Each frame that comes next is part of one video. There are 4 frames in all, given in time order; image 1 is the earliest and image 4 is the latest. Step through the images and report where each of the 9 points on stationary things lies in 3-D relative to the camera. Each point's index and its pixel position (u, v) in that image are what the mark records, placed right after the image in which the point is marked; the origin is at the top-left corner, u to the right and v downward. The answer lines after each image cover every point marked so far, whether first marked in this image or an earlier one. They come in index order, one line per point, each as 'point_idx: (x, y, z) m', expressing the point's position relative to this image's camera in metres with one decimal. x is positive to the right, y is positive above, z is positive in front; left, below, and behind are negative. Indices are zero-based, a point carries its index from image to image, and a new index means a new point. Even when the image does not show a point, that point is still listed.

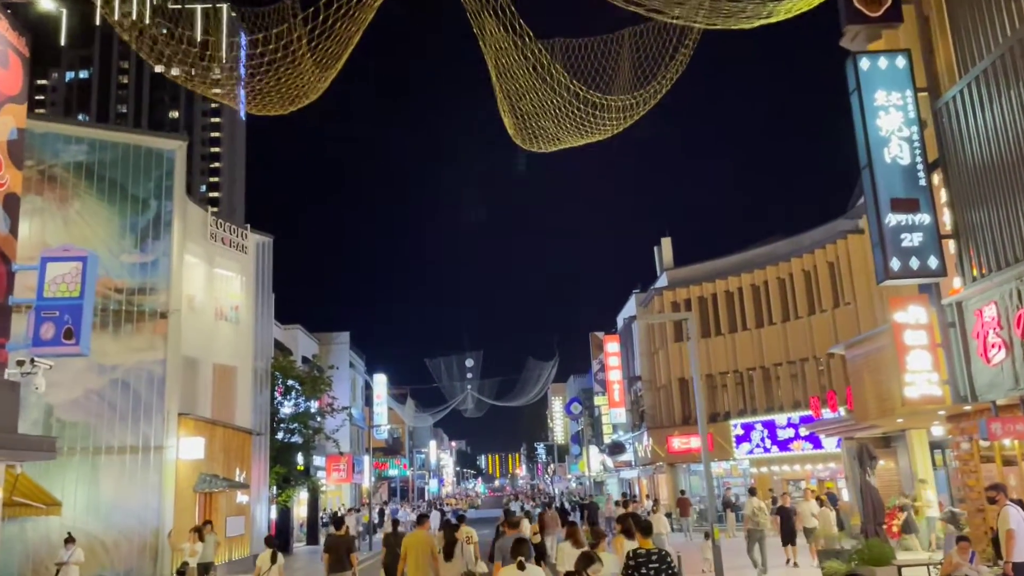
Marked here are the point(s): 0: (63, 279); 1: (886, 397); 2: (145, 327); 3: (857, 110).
0: (-7.0, +0.1, +12.1) m
1: (+6.2, -1.8, +12.8) m
2: (-8.3, -0.9, +17.7) m
3: (+5.4, +2.8, +11.9) m
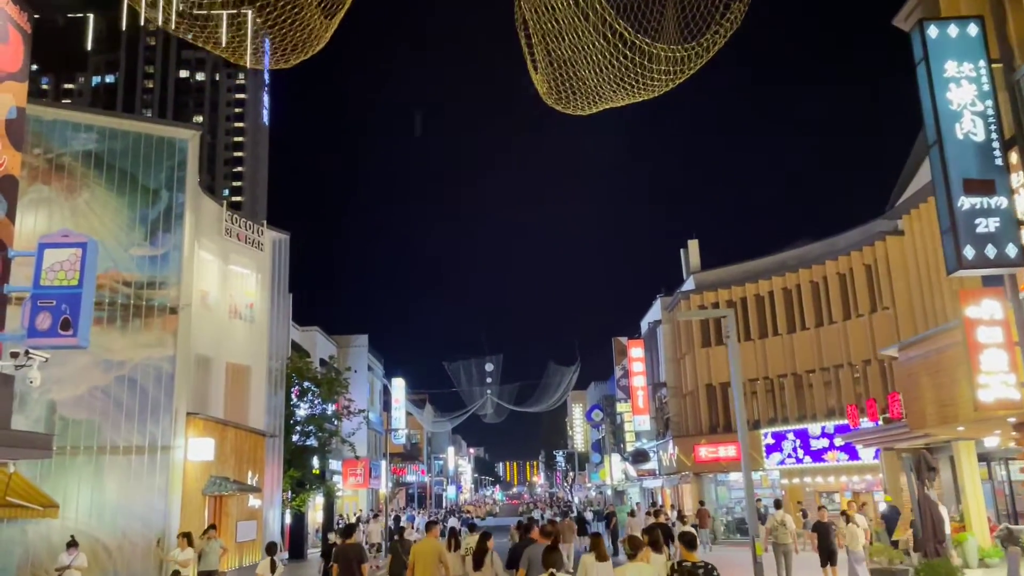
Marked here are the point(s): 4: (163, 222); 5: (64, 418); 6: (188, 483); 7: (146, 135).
0: (-6.6, +0.3, +11.4) m
1: (+6.6, -1.7, +11.8) m
2: (-7.8, -0.8, +17.0) m
3: (+5.8, +2.9, +10.9) m
4: (-7.8, +1.5, +17.4) m
5: (-9.2, -2.7, +16.0) m
6: (-7.1, -4.3, +17.0) m
7: (-8.2, +3.4, +17.5) m
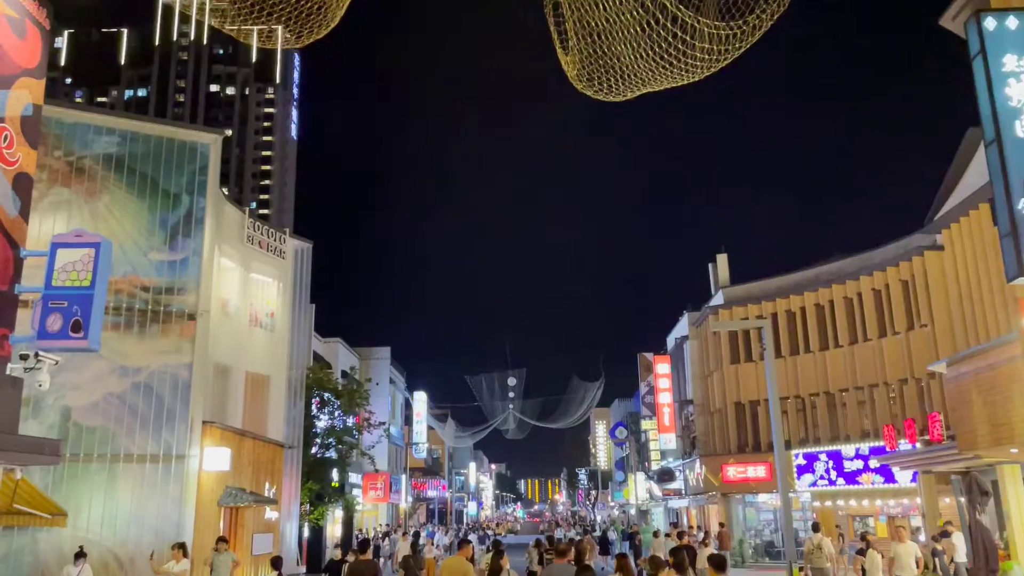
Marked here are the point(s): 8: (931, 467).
0: (-6.2, +0.3, +11.1) m
1: (+6.9, -1.9, +11.0) m
2: (-7.3, -0.9, +16.8) m
3: (+6.1, +2.7, +10.3) m
4: (-7.3, +1.4, +17.2) m
5: (-8.7, -2.8, +15.7) m
6: (-6.6, -4.4, +16.7) m
7: (-7.7, +3.3, +17.4) m
8: (+10.1, -4.3, +18.8) m
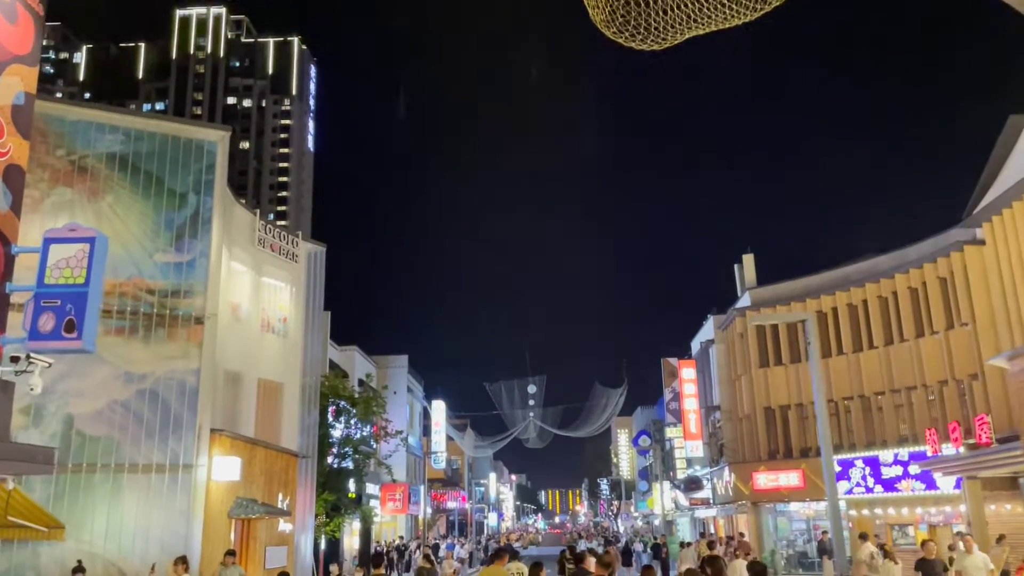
0: (-6.0, +0.3, +10.5) m
1: (+7.2, -1.7, +10.1) m
2: (-6.9, -0.9, +16.1) m
3: (+6.3, +2.9, +9.4) m
4: (-6.9, +1.3, +16.6) m
5: (-8.3, -2.8, +15.1) m
6: (-6.2, -4.5, +16.0) m
7: (-7.3, +3.2, +16.8) m
8: (+10.6, -4.2, +17.7) m
